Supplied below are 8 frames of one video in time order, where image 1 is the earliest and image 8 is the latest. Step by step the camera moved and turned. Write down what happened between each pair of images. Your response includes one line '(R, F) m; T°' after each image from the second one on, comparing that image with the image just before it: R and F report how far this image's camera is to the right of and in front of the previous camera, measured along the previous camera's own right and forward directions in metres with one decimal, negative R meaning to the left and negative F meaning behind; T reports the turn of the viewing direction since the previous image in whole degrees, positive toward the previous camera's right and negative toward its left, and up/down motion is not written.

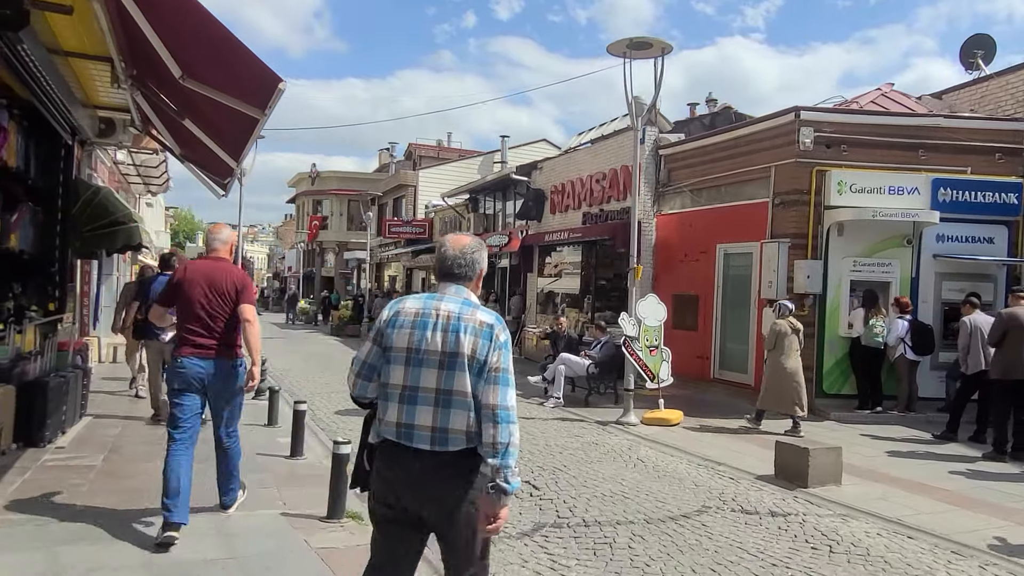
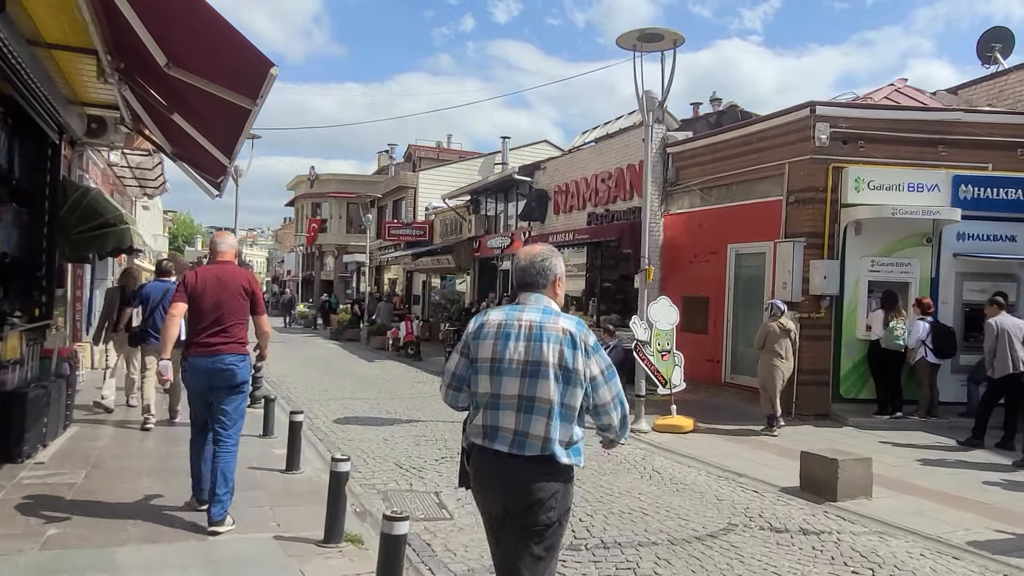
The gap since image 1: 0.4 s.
(-0.1, +0.4) m; 0°
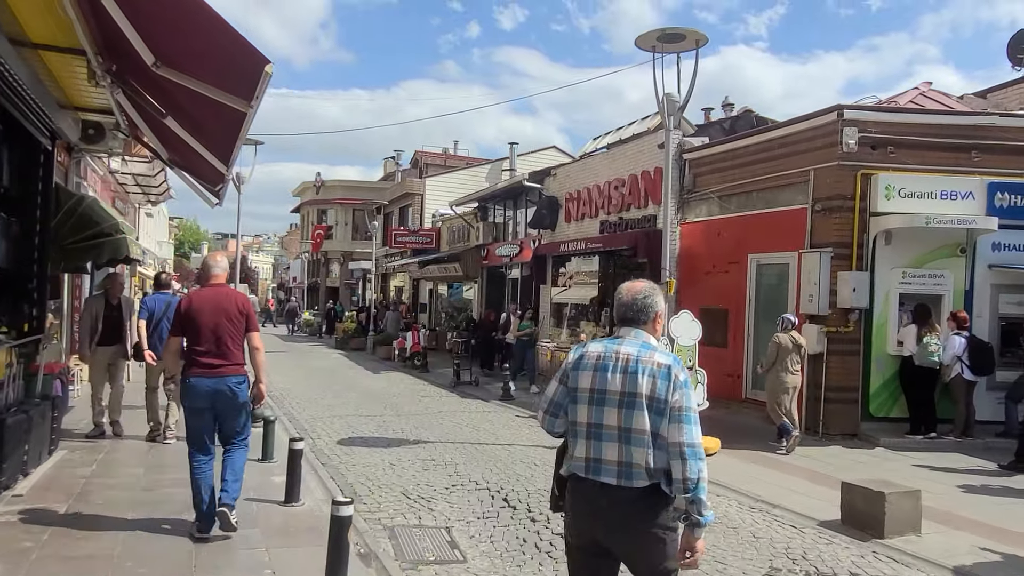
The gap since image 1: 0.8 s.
(-0.1, +0.5) m; 0°
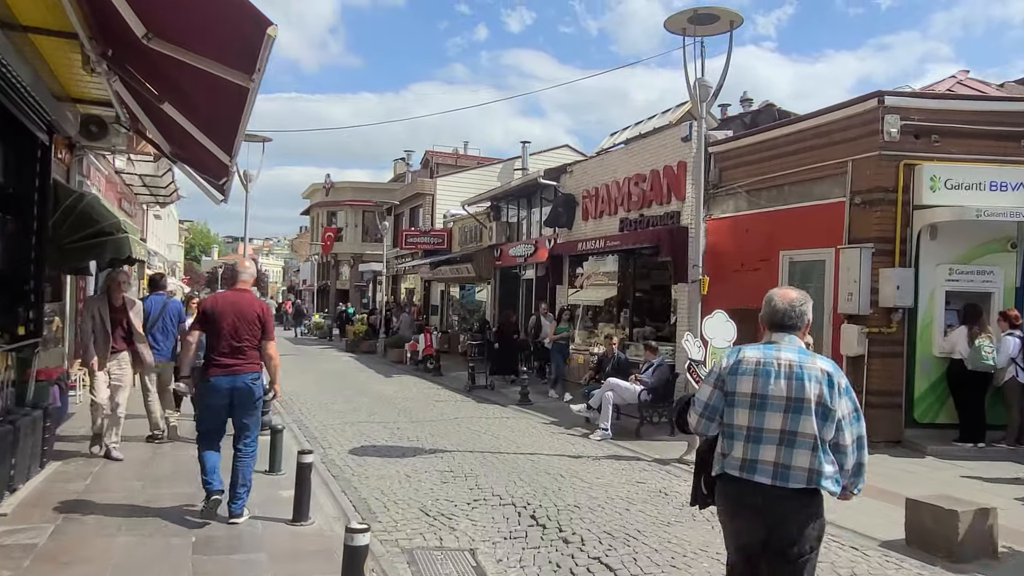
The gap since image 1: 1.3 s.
(-0.1, +0.5) m; -1°
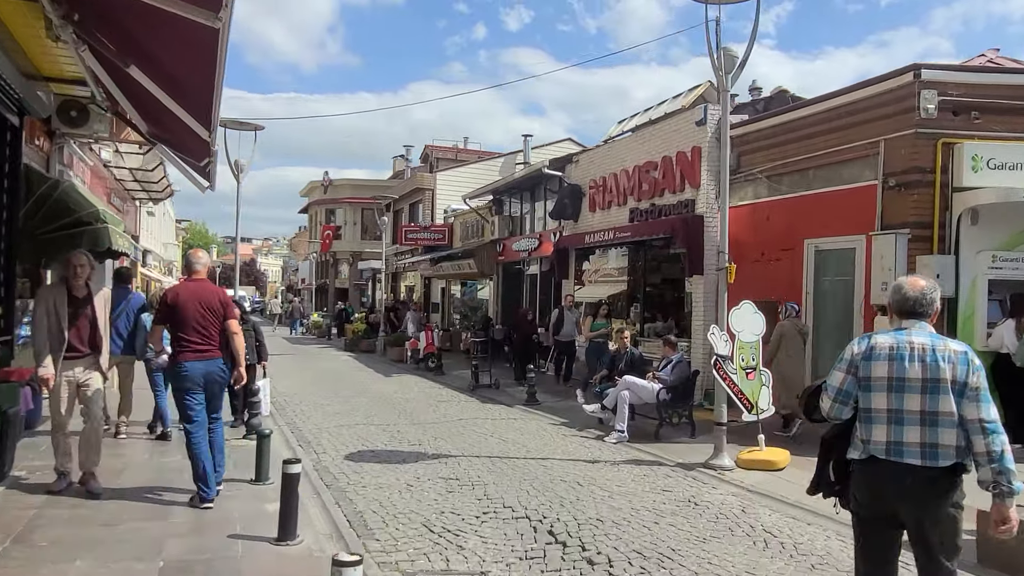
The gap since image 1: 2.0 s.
(-0.1, +0.7) m; 0°
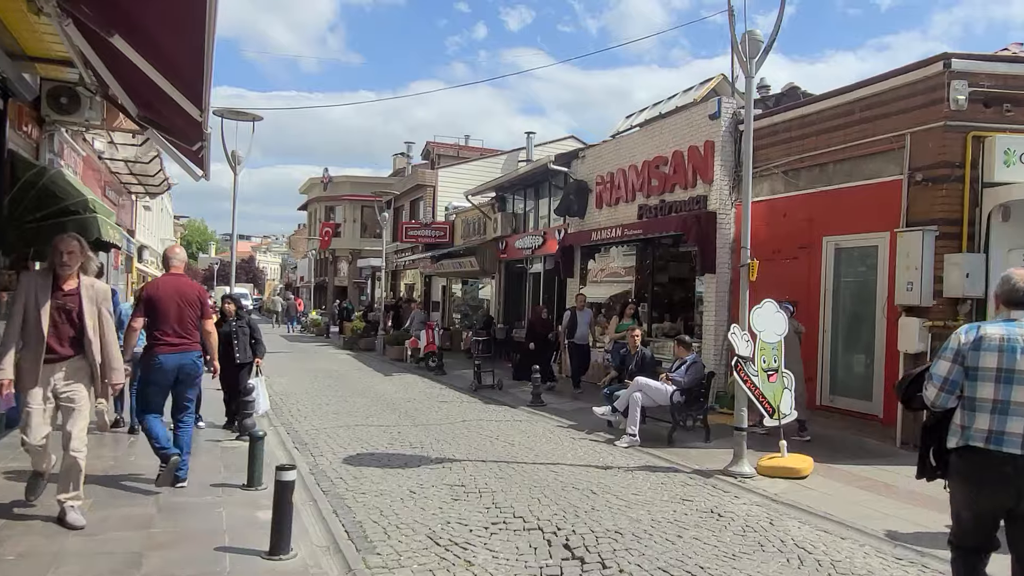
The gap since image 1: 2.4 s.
(-0.1, +0.4) m; 0°
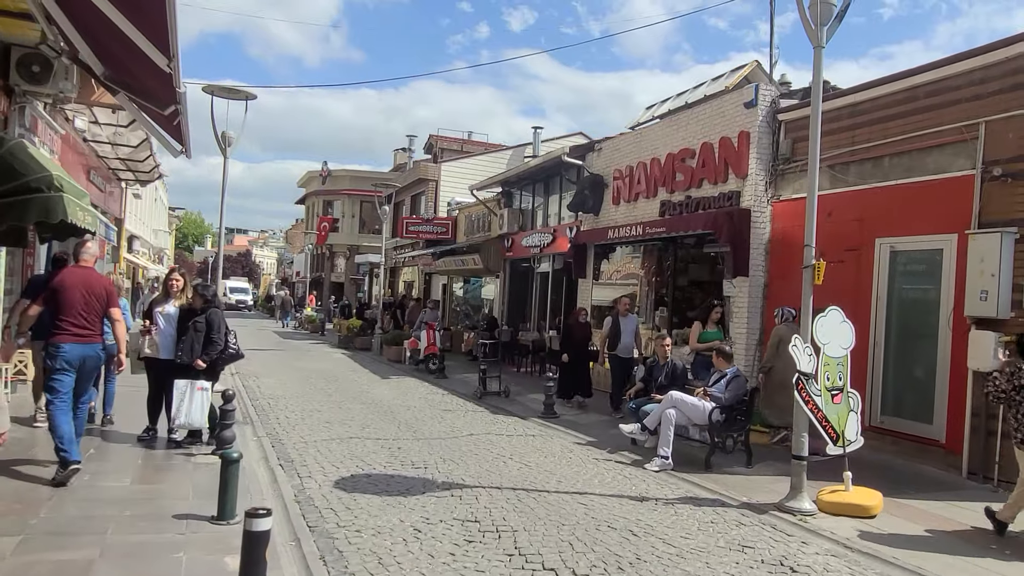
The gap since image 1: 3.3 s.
(-0.2, +1.0) m; 0°
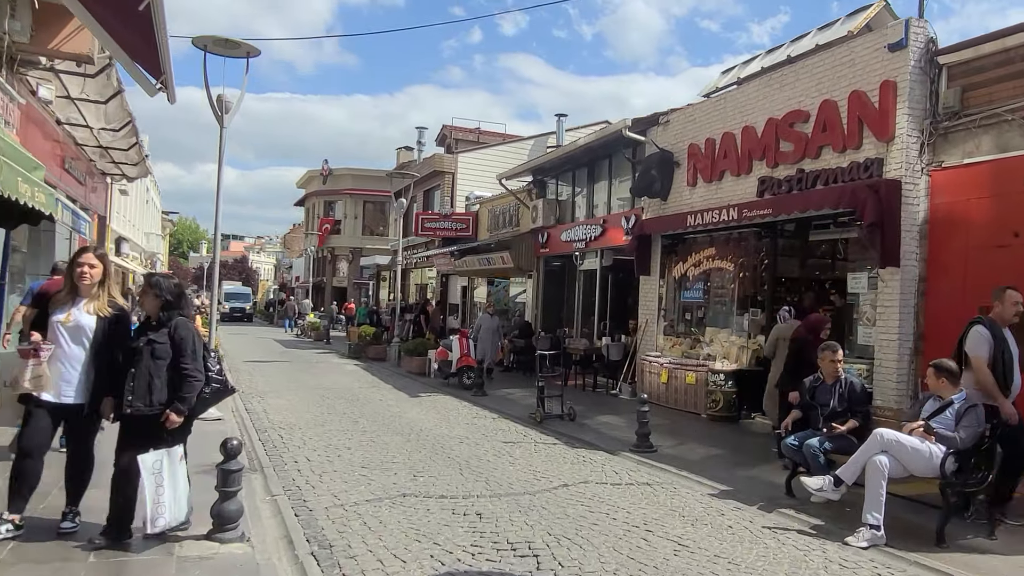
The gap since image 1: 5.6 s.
(-1.0, +2.4) m; 0°
